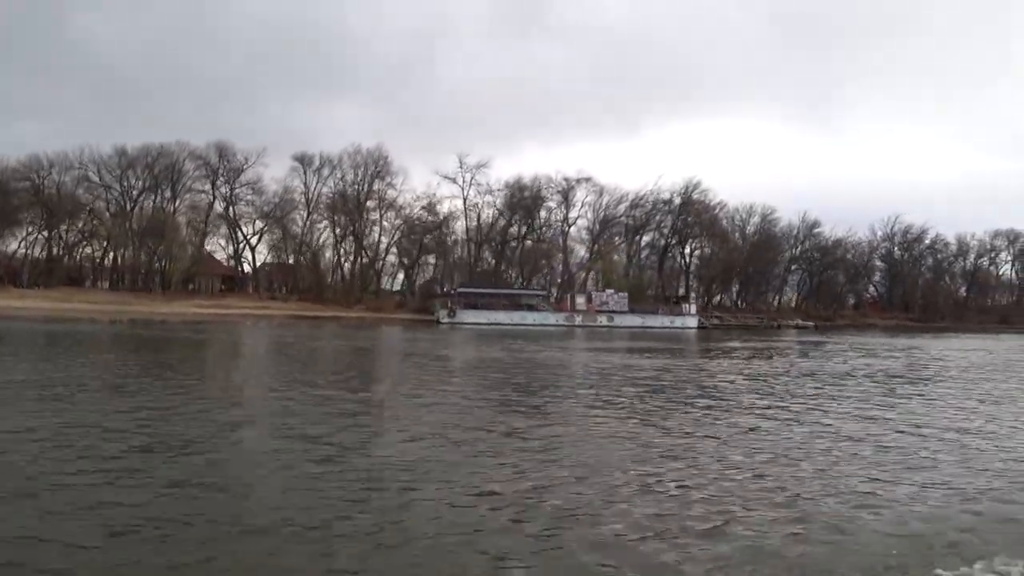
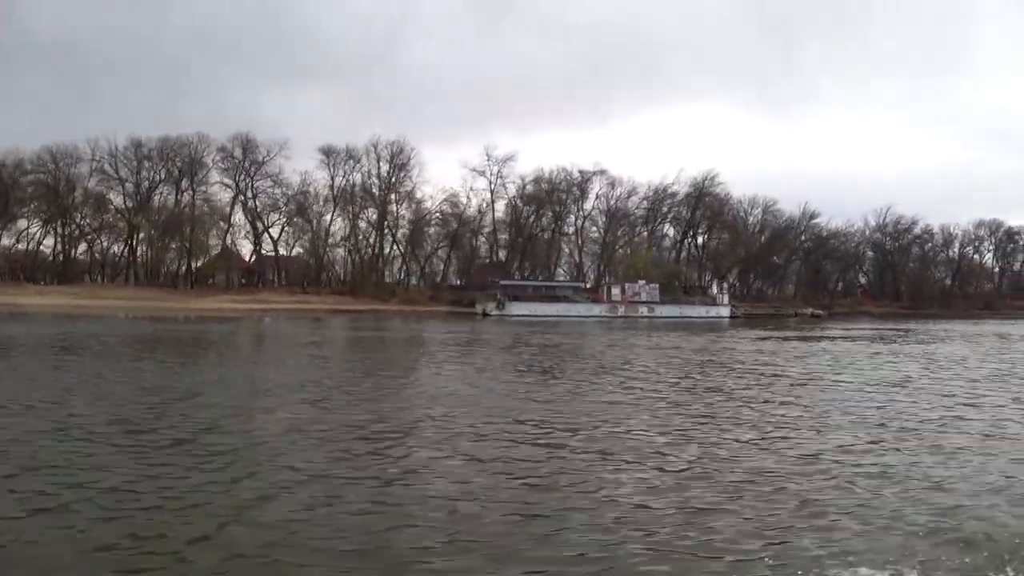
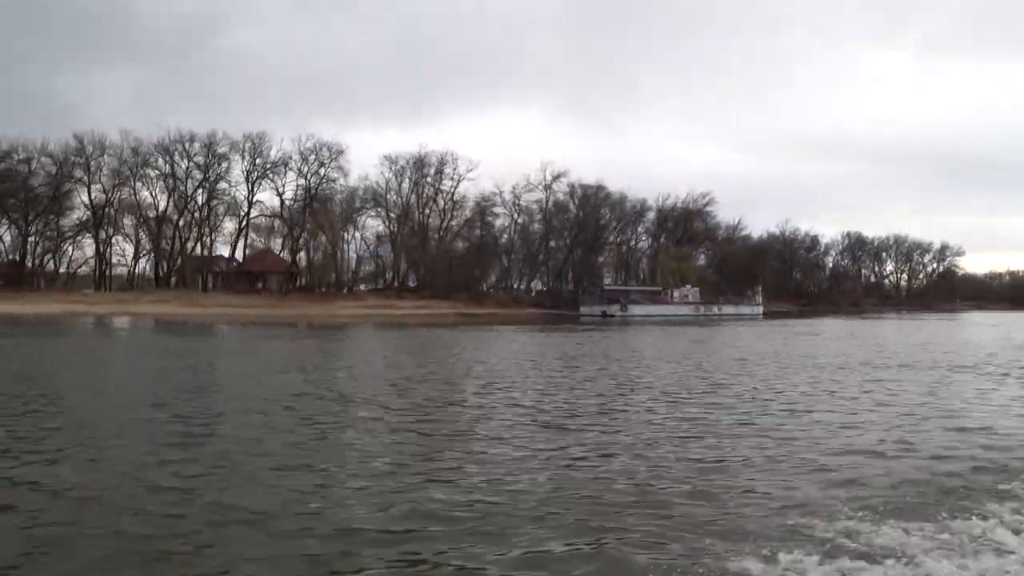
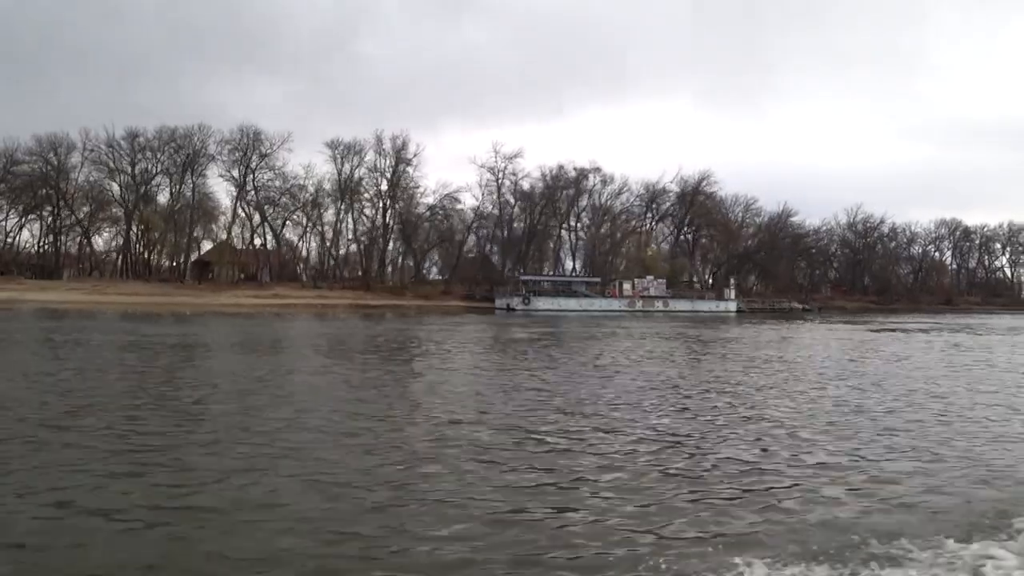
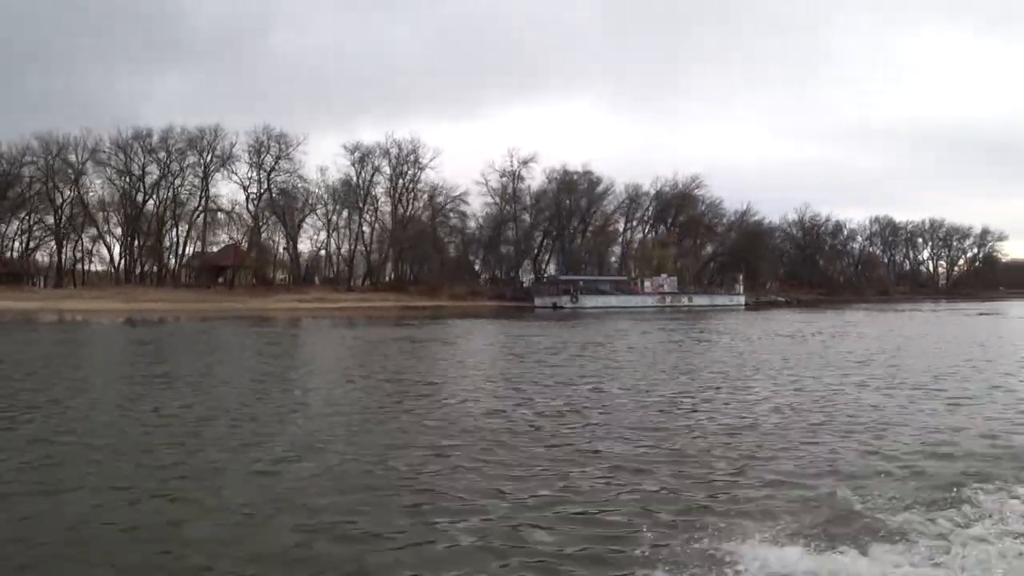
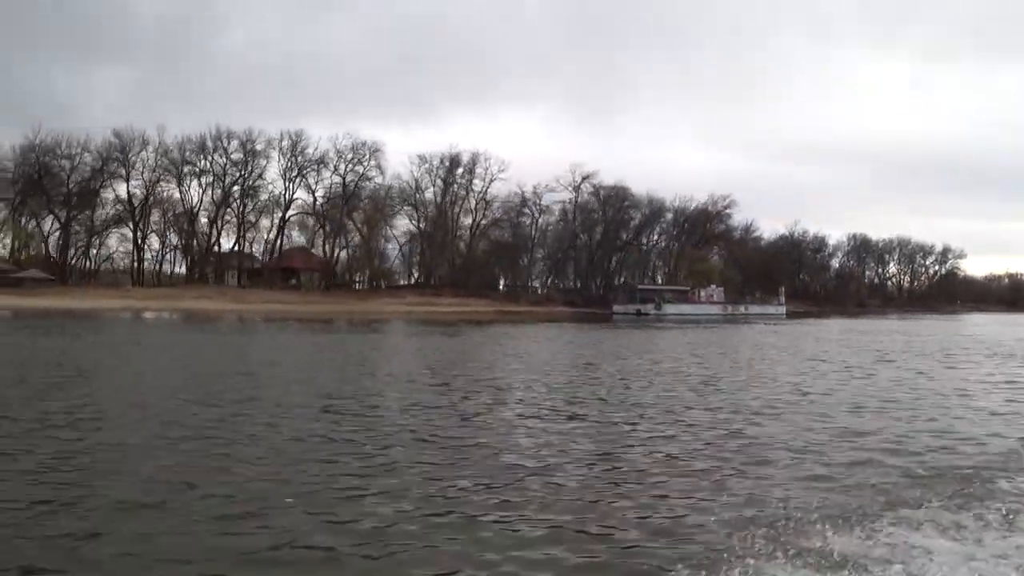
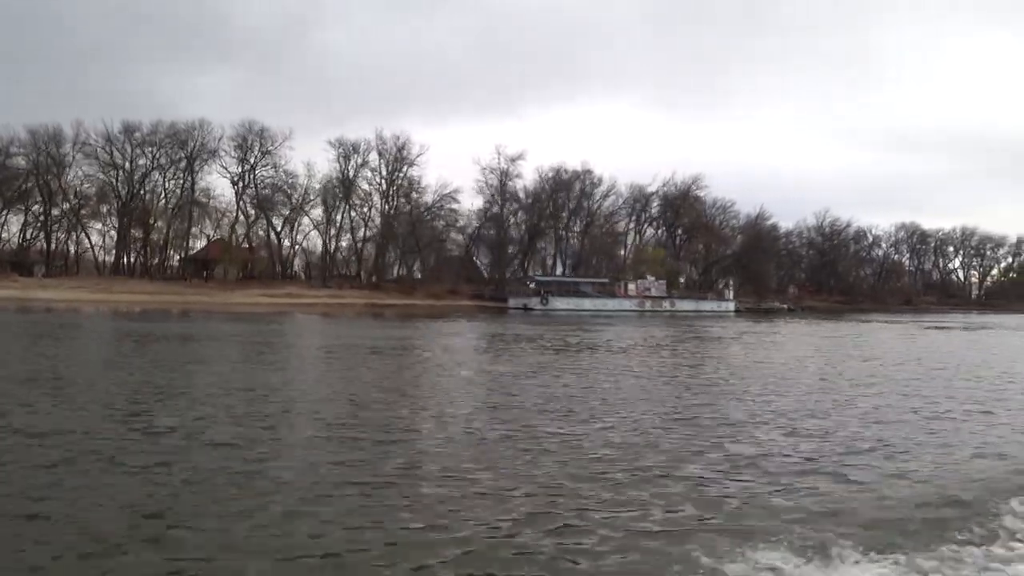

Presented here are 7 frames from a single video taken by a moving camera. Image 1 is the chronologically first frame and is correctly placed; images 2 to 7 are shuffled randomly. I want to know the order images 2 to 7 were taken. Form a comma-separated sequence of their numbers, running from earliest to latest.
2, 4, 7, 5, 3, 6
